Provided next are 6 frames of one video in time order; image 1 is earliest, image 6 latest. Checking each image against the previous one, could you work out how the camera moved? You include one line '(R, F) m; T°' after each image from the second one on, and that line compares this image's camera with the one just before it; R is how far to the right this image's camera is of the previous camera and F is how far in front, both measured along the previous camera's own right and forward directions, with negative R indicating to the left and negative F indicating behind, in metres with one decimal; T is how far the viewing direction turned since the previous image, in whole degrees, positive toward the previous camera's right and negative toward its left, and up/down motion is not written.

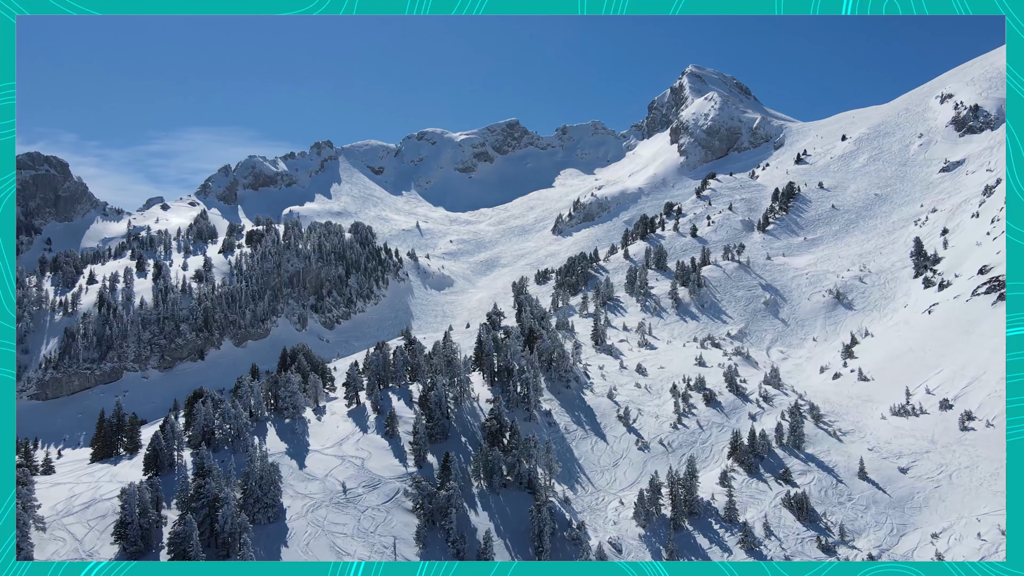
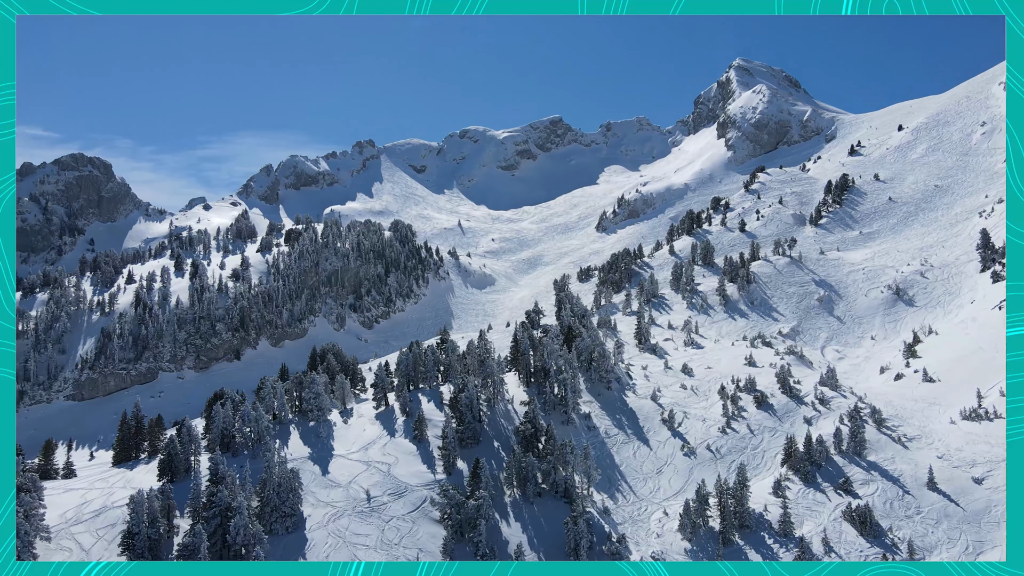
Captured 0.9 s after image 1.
(+0.7, +4.2) m; -3°
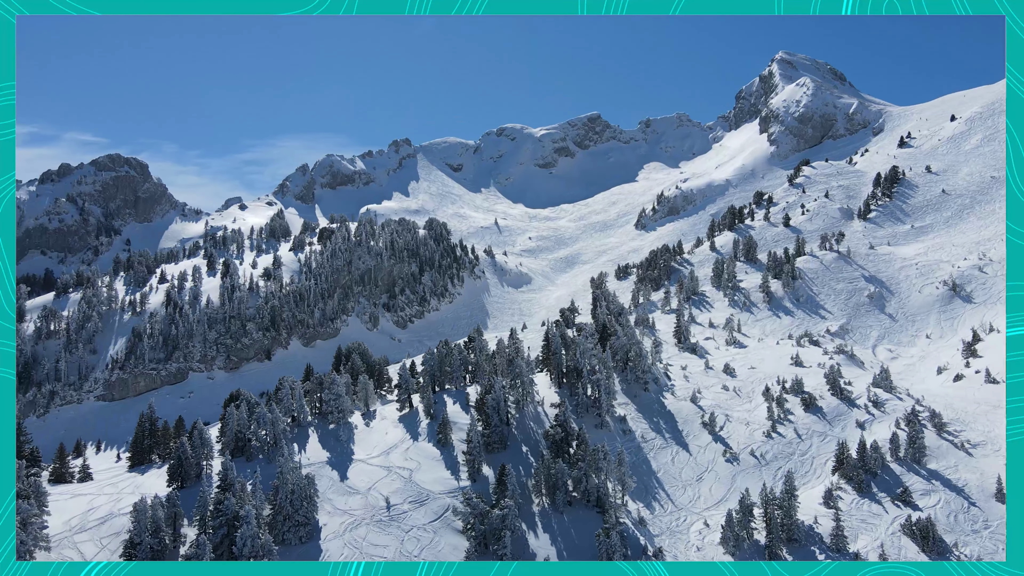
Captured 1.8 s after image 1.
(+0.7, +3.7) m; -2°
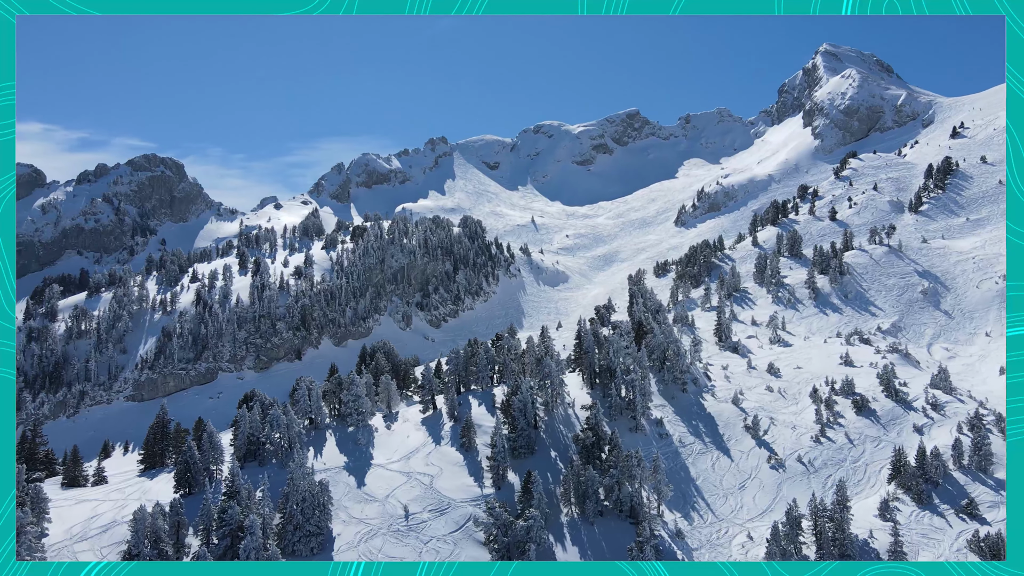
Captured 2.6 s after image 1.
(+0.8, +3.8) m; -2°
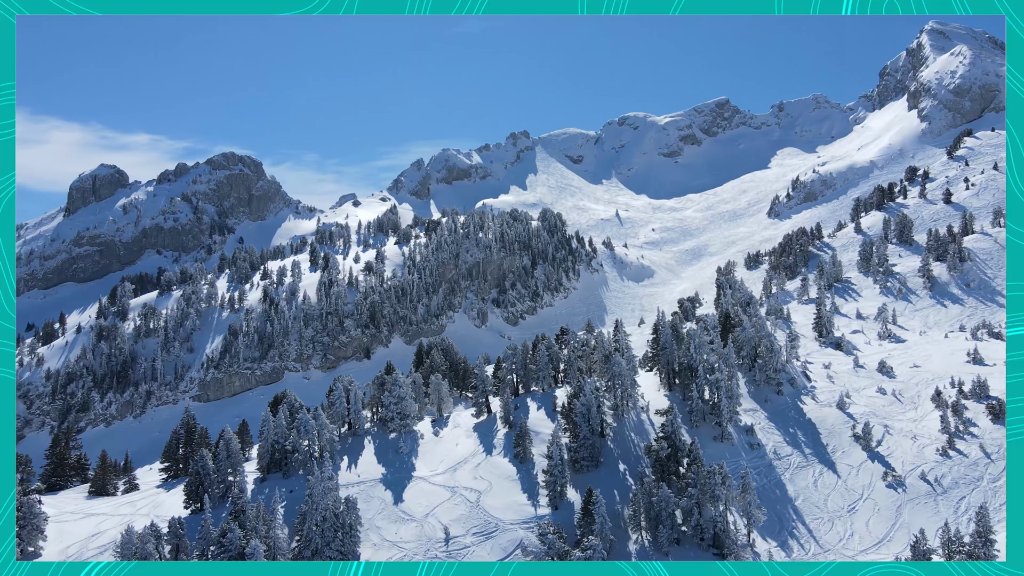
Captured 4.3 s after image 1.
(+1.5, +8.1) m; -6°
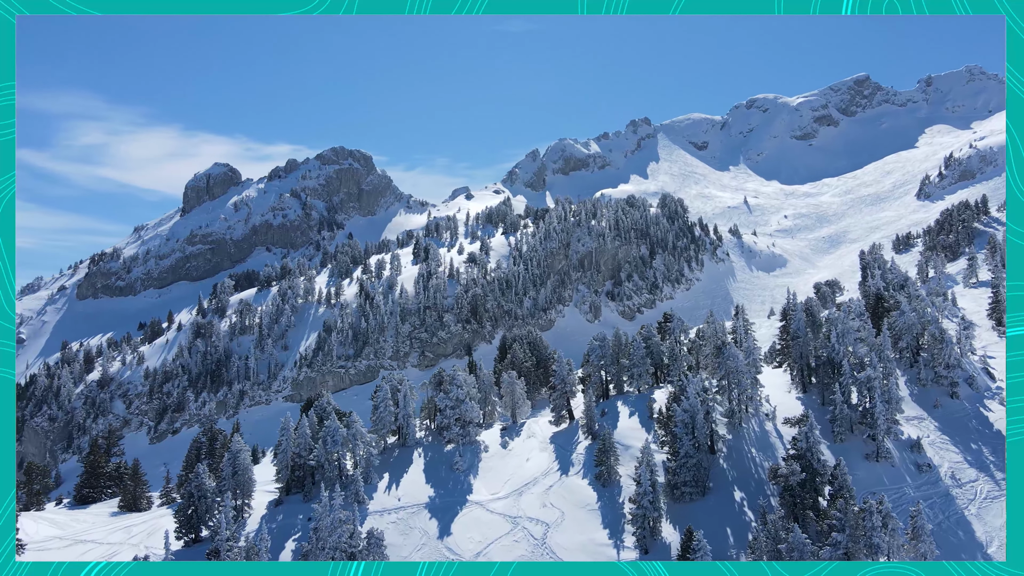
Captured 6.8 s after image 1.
(+2.0, +11.3) m; -8°
